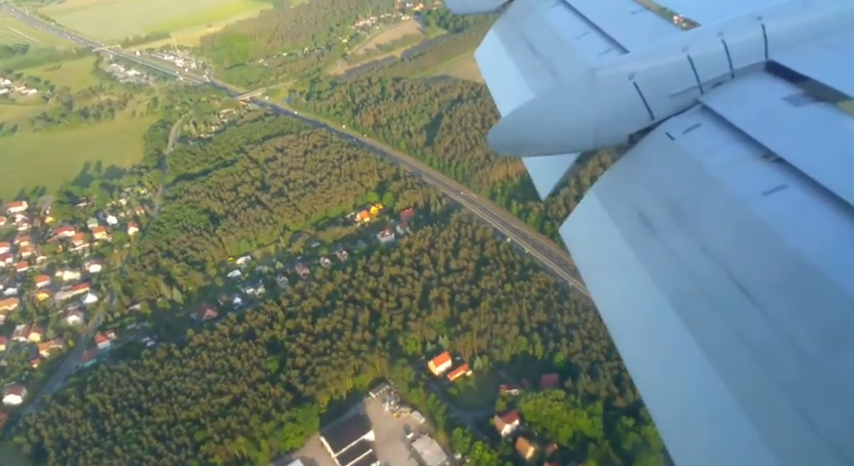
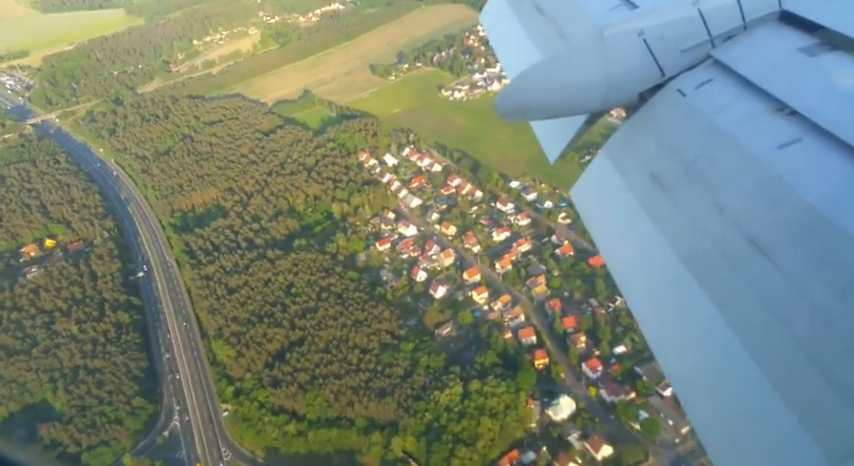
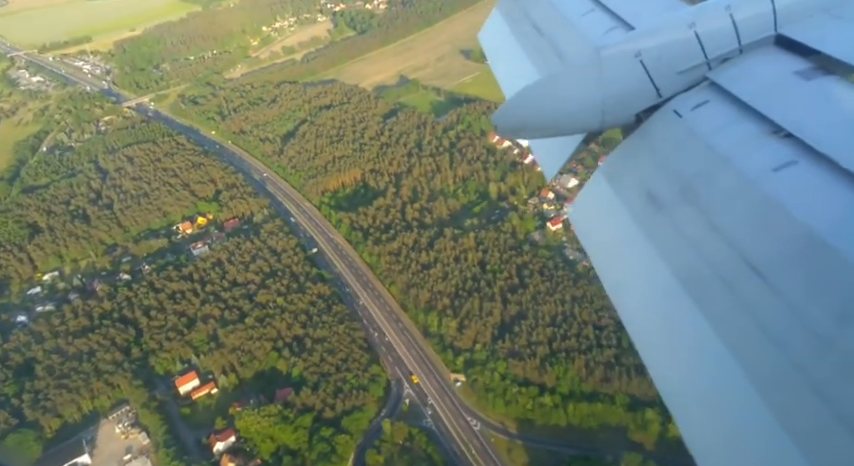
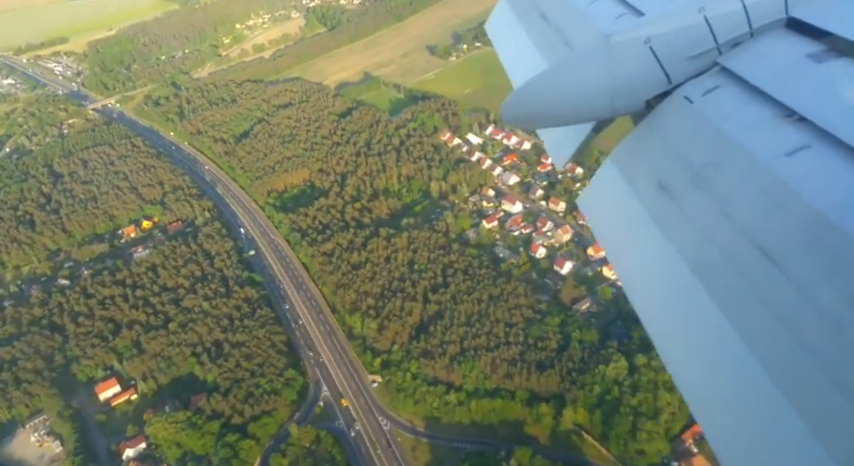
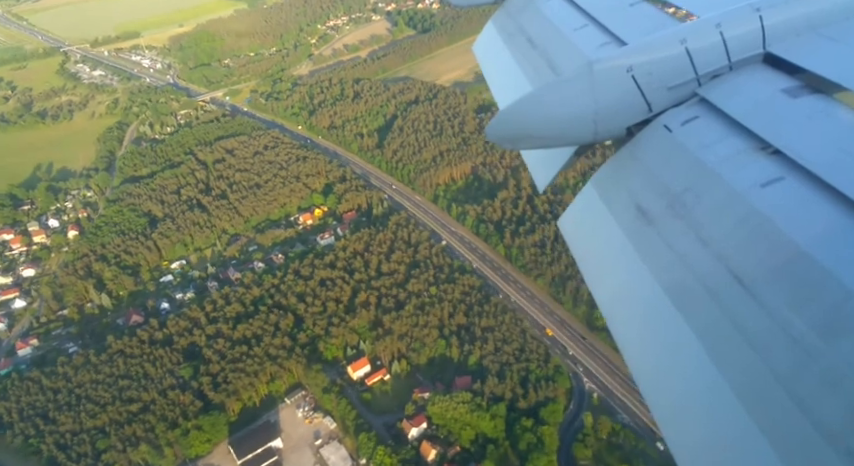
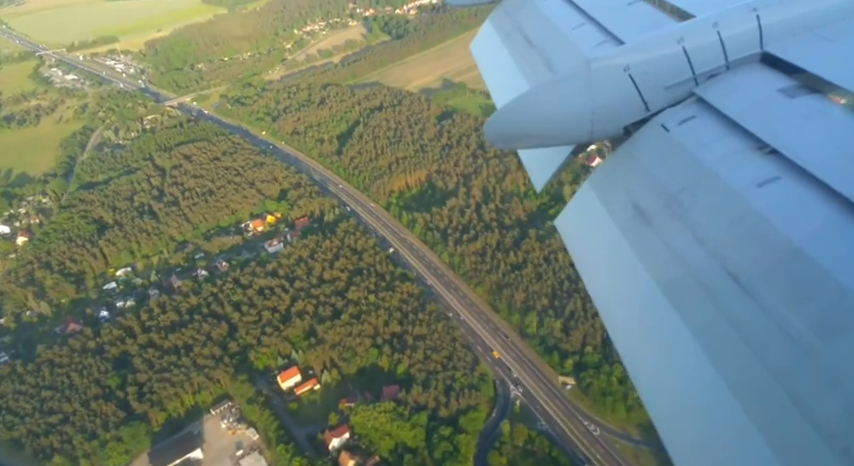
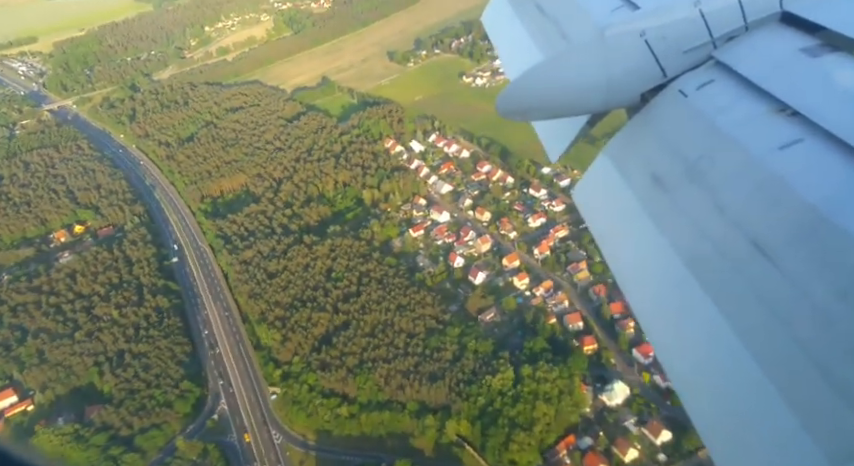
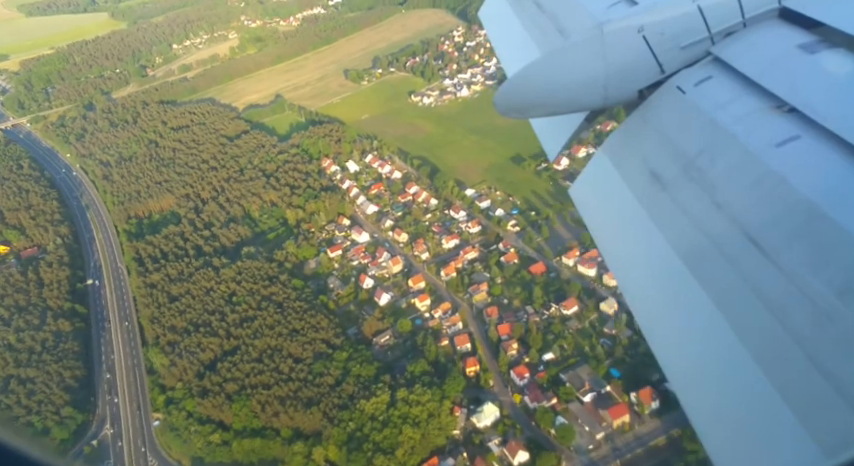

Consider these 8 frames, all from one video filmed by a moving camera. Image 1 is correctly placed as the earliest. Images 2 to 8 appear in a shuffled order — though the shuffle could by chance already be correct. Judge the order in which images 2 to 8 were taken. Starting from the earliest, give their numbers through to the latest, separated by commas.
5, 6, 3, 4, 7, 2, 8
